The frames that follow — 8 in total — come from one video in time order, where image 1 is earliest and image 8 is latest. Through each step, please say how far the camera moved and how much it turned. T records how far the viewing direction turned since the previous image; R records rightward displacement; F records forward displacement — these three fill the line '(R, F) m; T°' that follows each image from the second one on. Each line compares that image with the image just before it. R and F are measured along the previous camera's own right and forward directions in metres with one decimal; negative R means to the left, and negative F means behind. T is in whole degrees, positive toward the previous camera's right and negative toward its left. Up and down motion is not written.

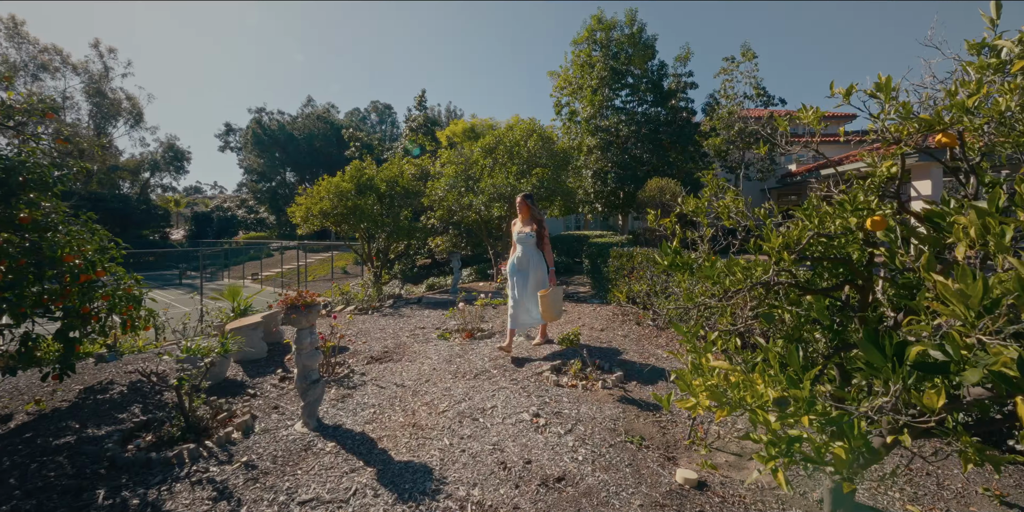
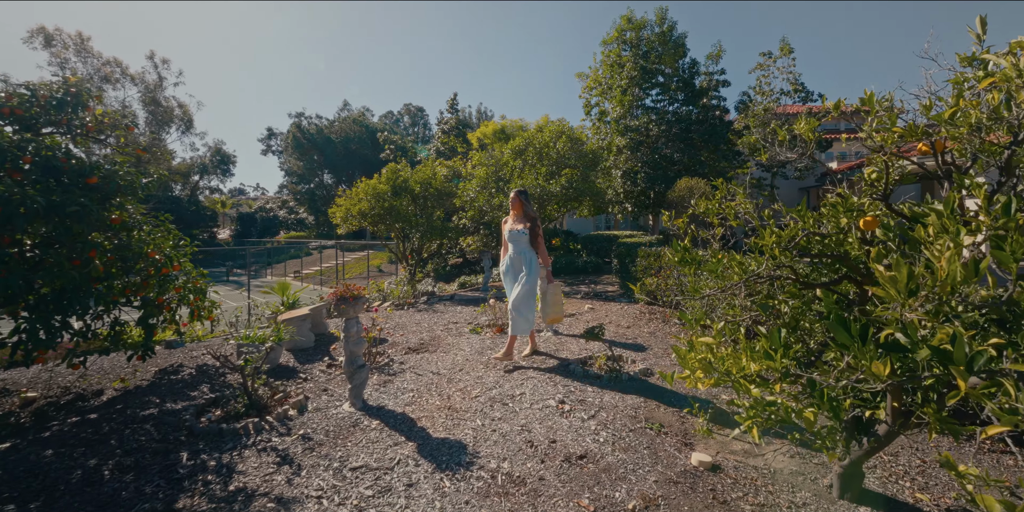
(0.0, -0.3) m; -4°
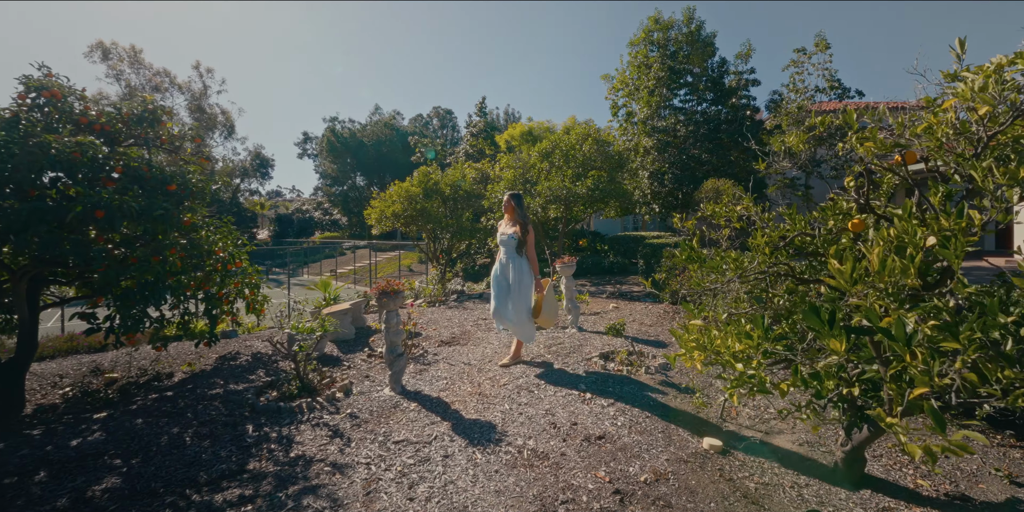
(0.0, -0.3) m; -4°
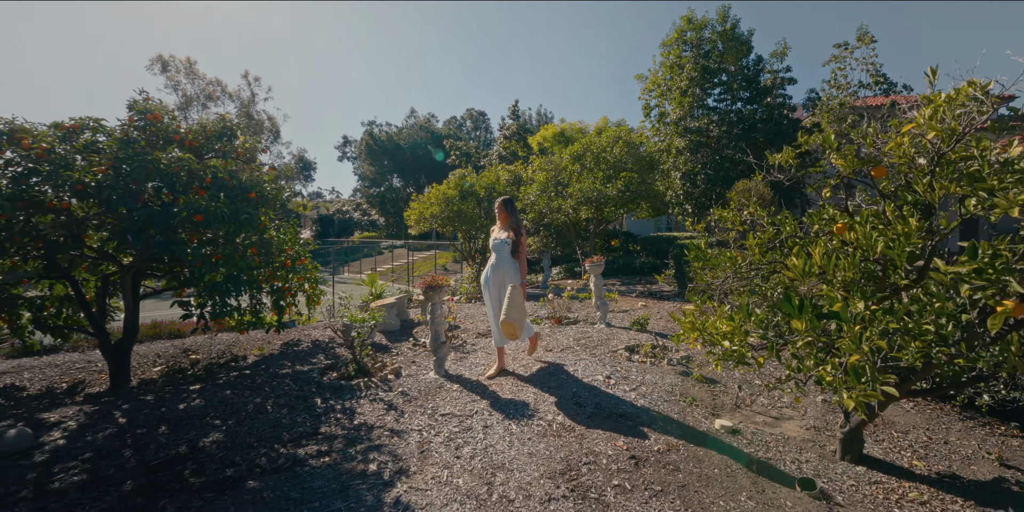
(0.0, -0.4) m; -4°
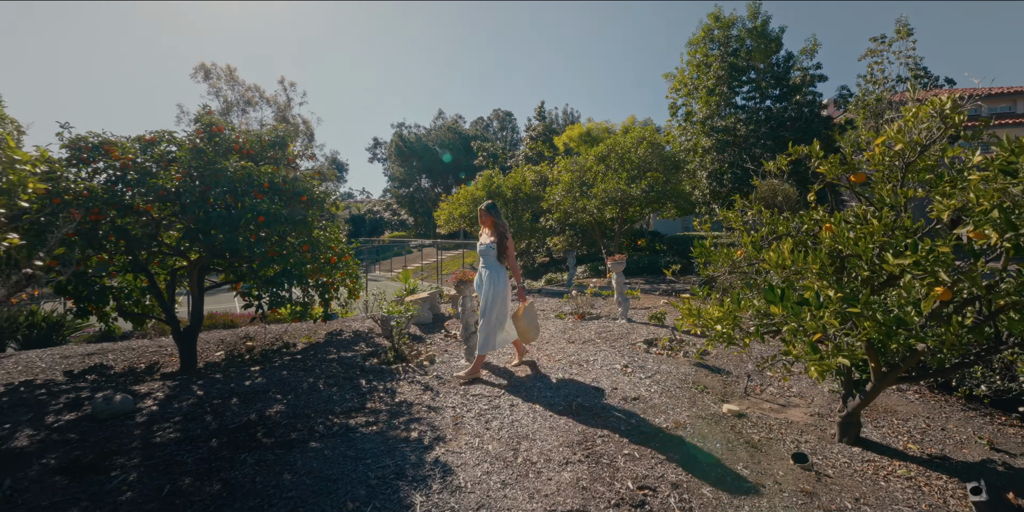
(0.0, -0.4) m; -3°
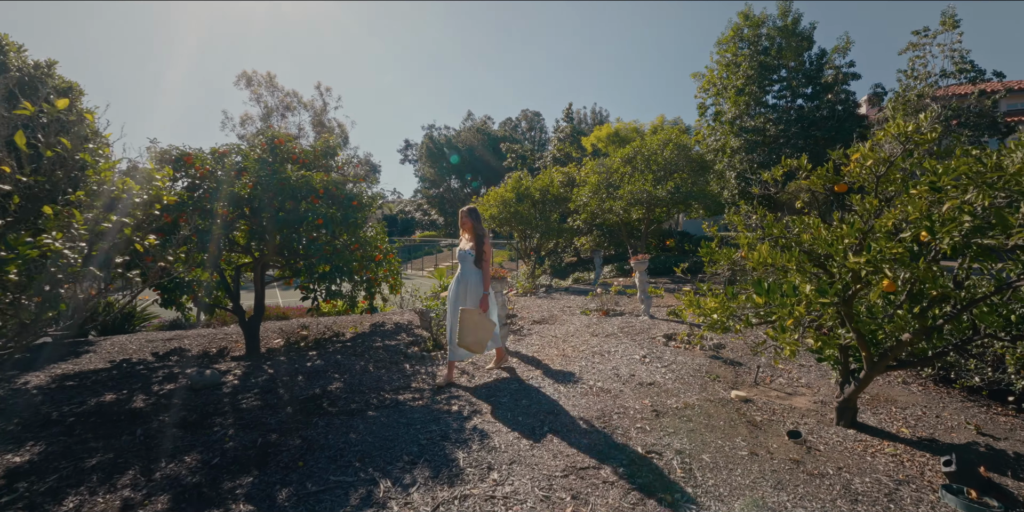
(0.0, -0.5) m; -4°
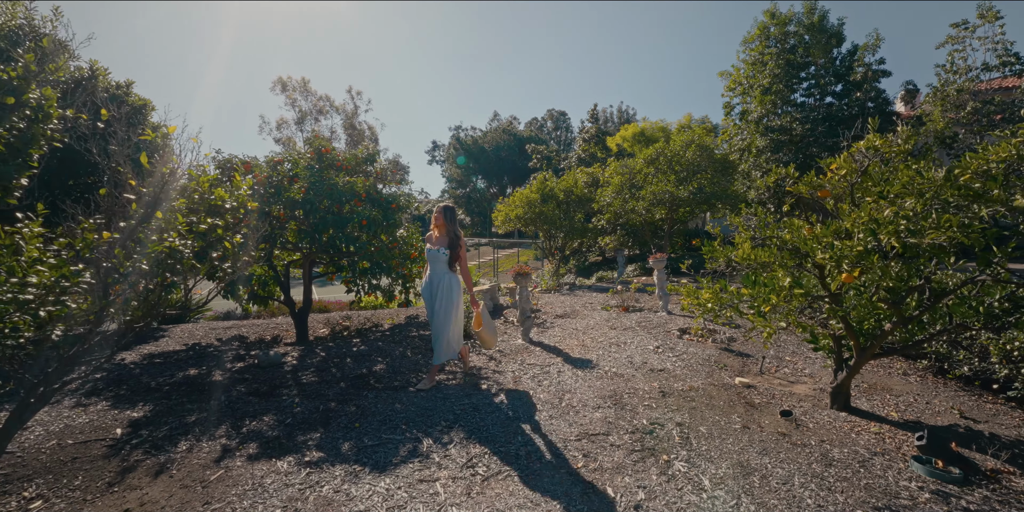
(0.0, -0.5) m; -3°
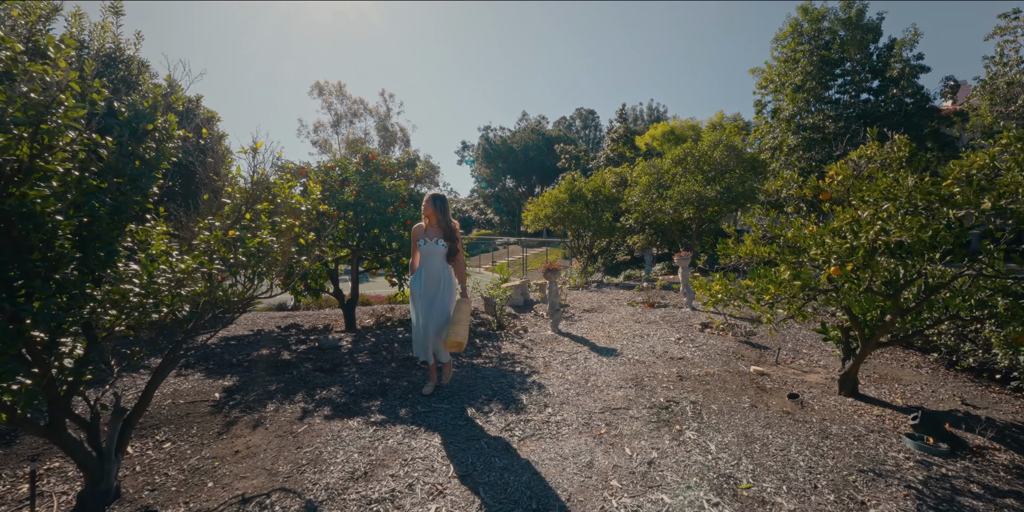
(0.0, -0.5) m; -4°
